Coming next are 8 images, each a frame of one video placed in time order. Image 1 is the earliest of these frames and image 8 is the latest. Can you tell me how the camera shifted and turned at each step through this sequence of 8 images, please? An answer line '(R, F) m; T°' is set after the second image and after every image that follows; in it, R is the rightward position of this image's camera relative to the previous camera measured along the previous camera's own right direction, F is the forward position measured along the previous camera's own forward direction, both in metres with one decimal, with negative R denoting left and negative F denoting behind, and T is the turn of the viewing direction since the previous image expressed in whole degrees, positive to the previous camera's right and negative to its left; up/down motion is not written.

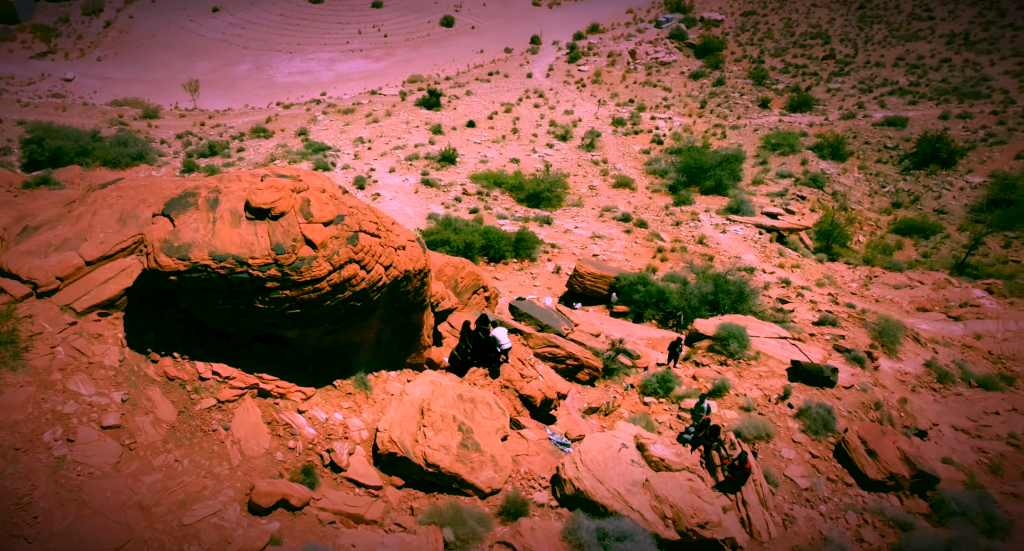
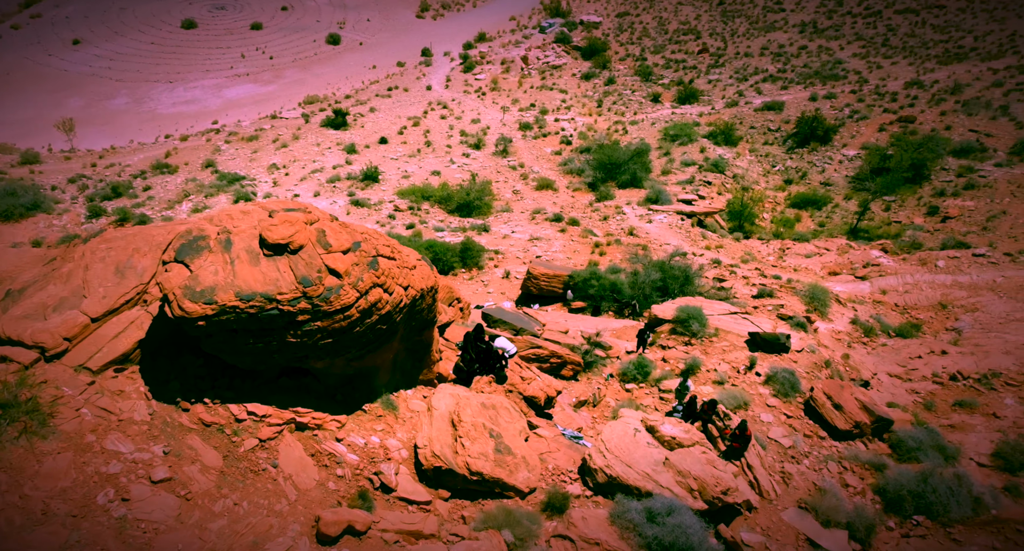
(-1.4, -0.3) m; +9°
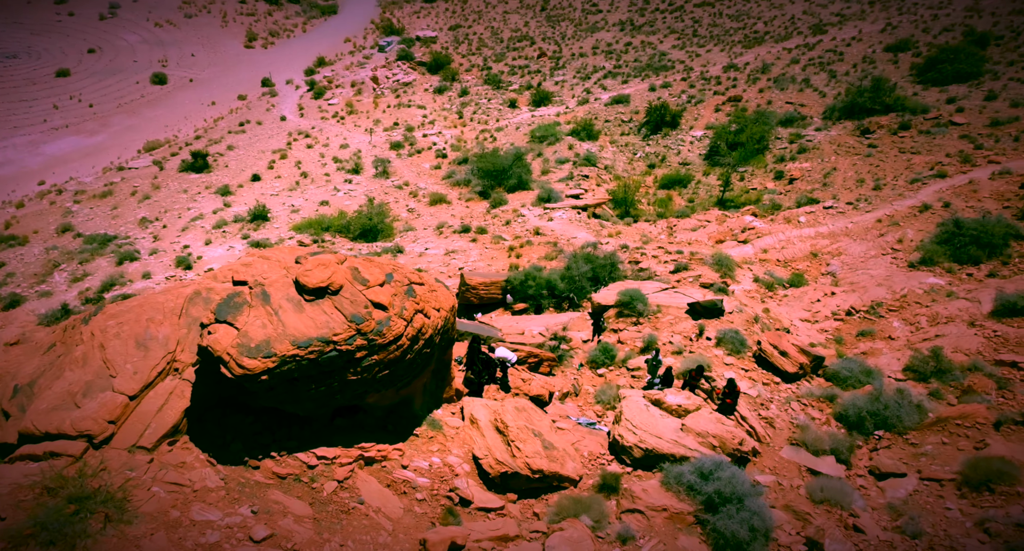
(-2.1, -0.3) m; +13°
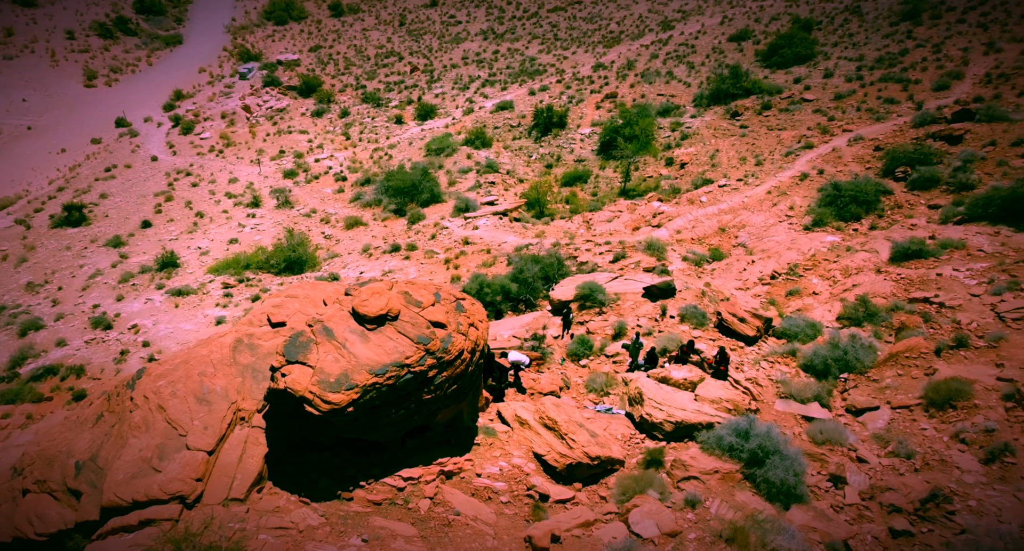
(-2.0, -0.2) m; +11°
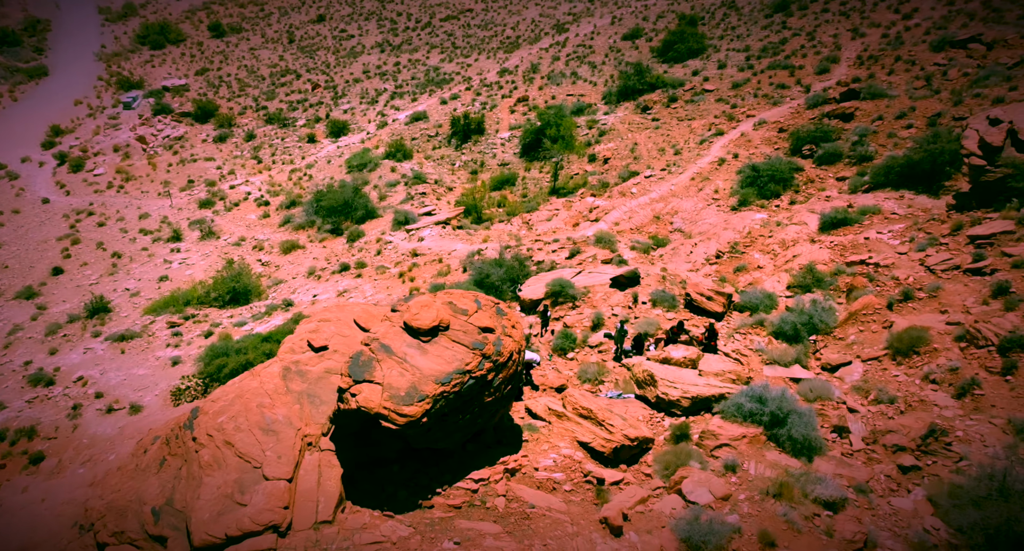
(-1.7, -0.2) m; +8°
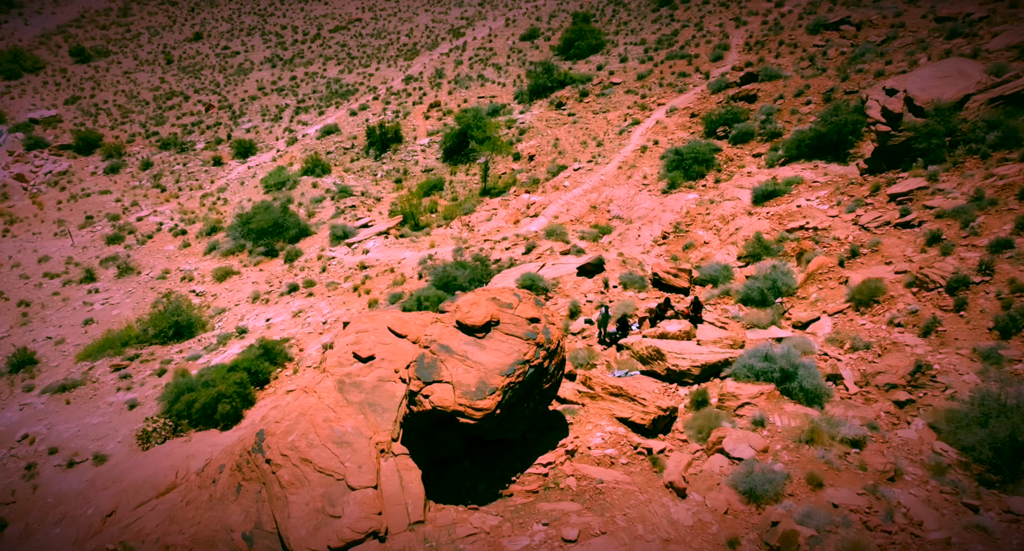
(-1.7, -0.1) m; +9°
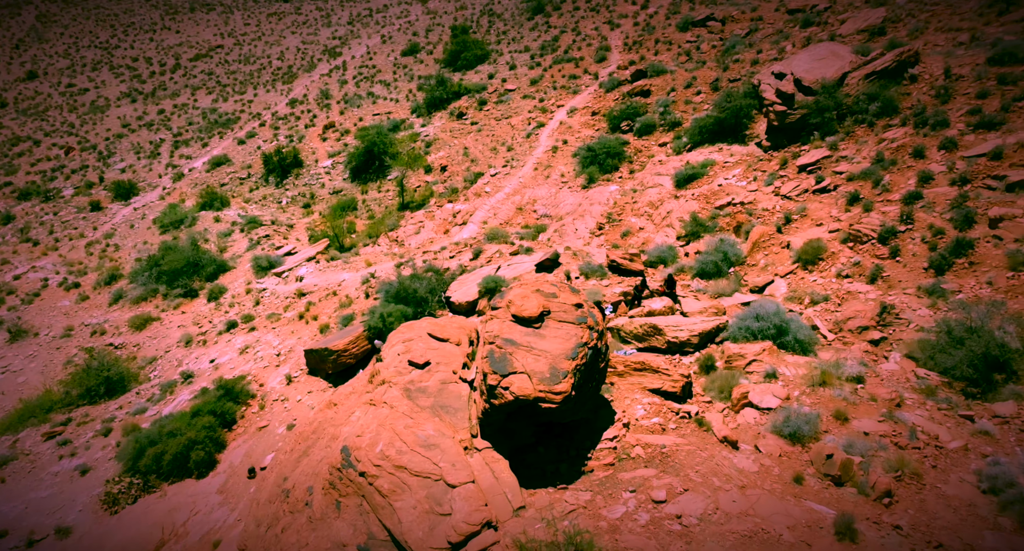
(-2.0, 0.0) m; +10°
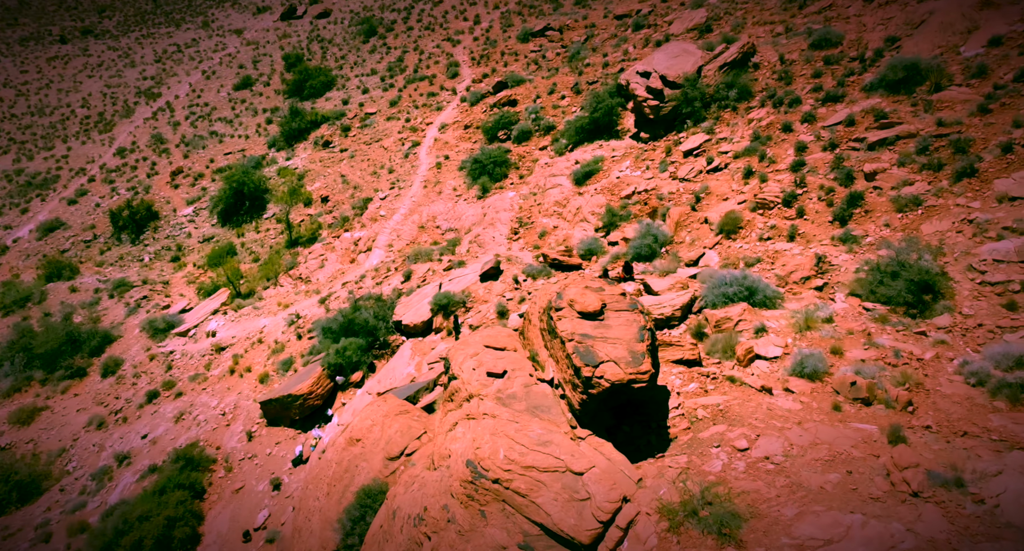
(-2.8, 0.0) m; +14°
